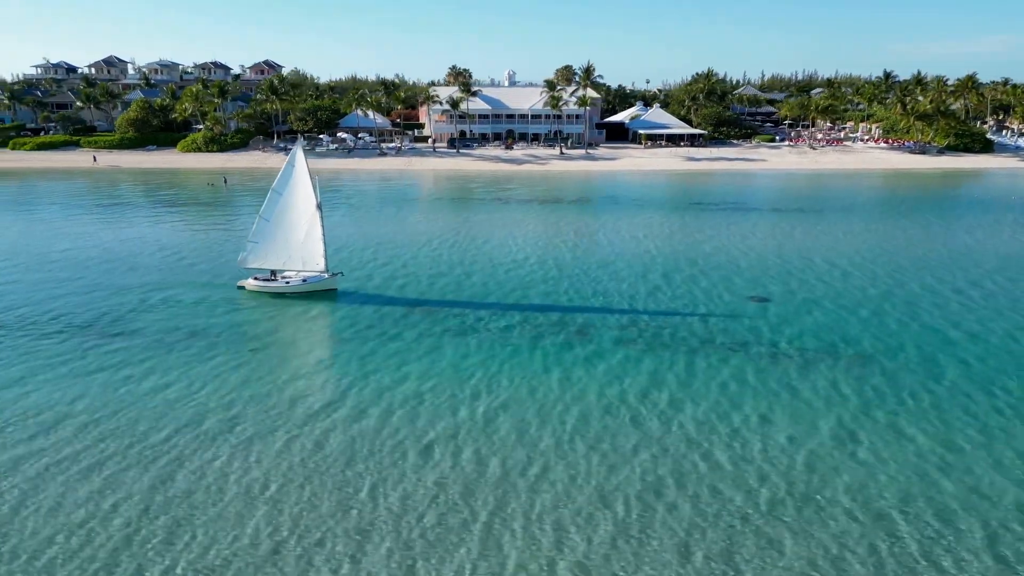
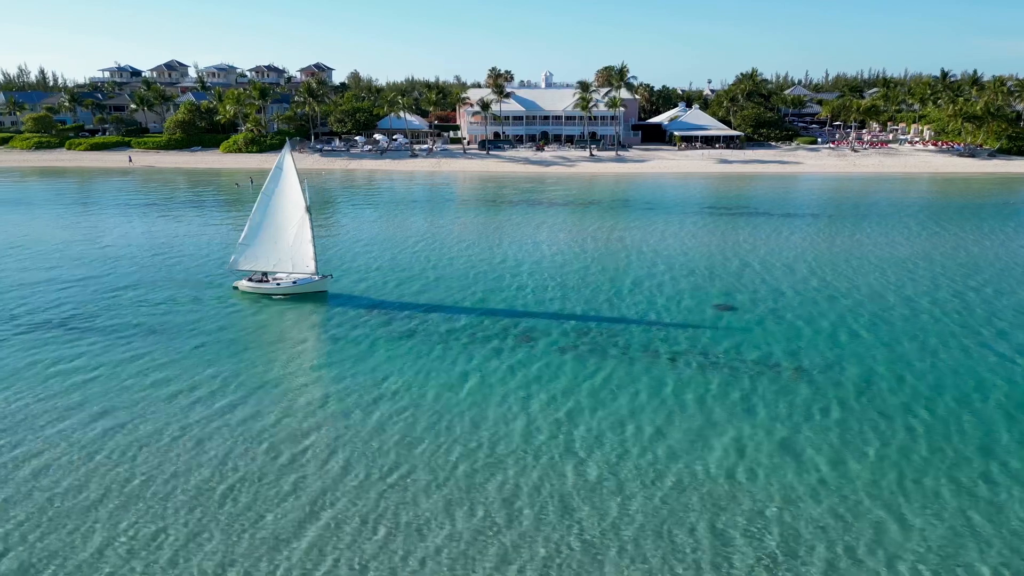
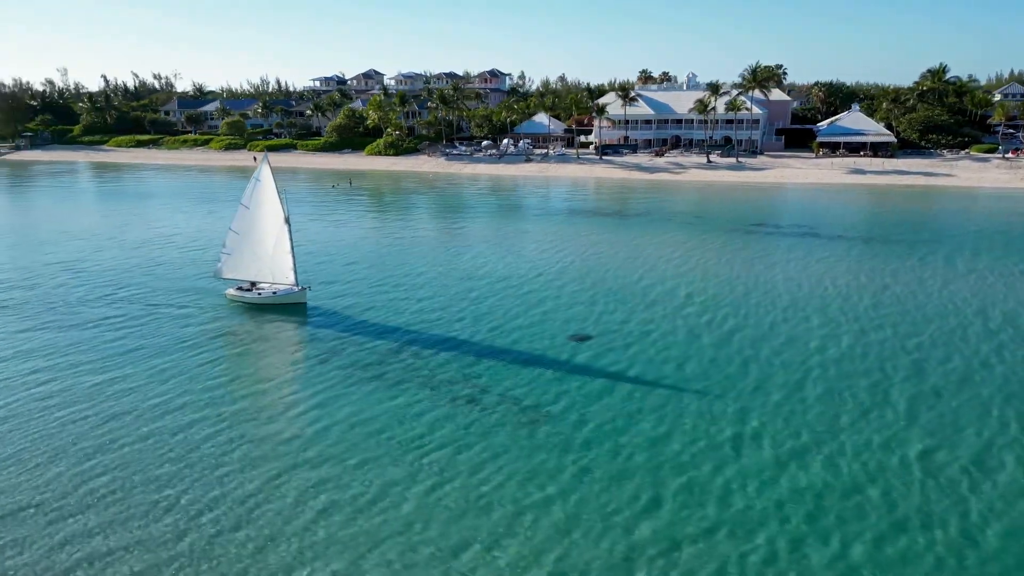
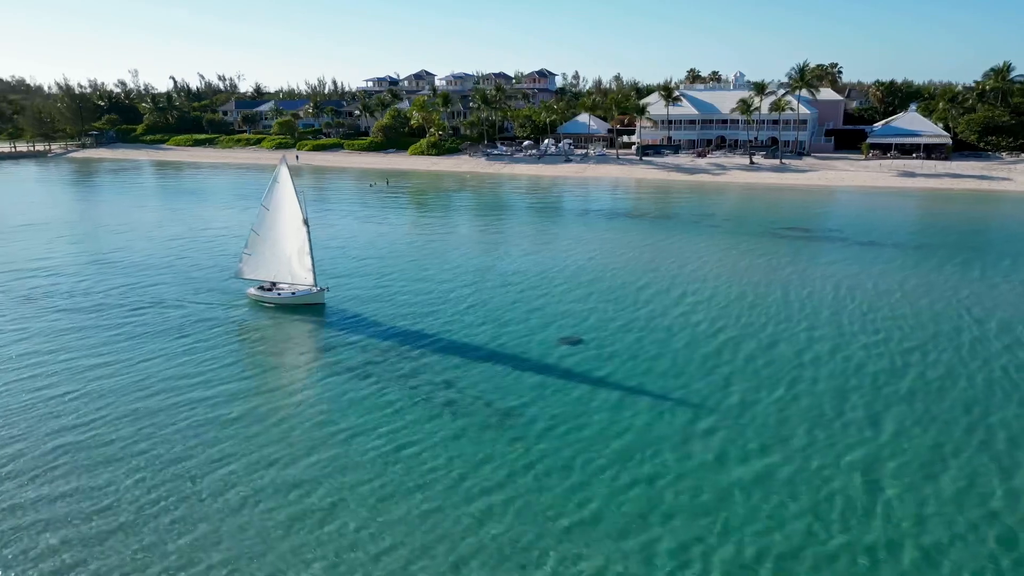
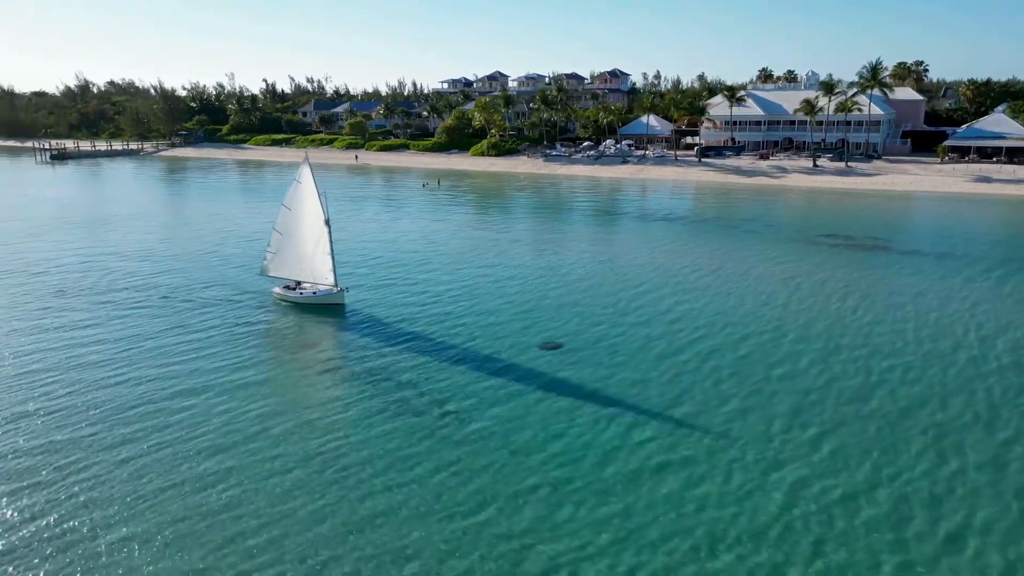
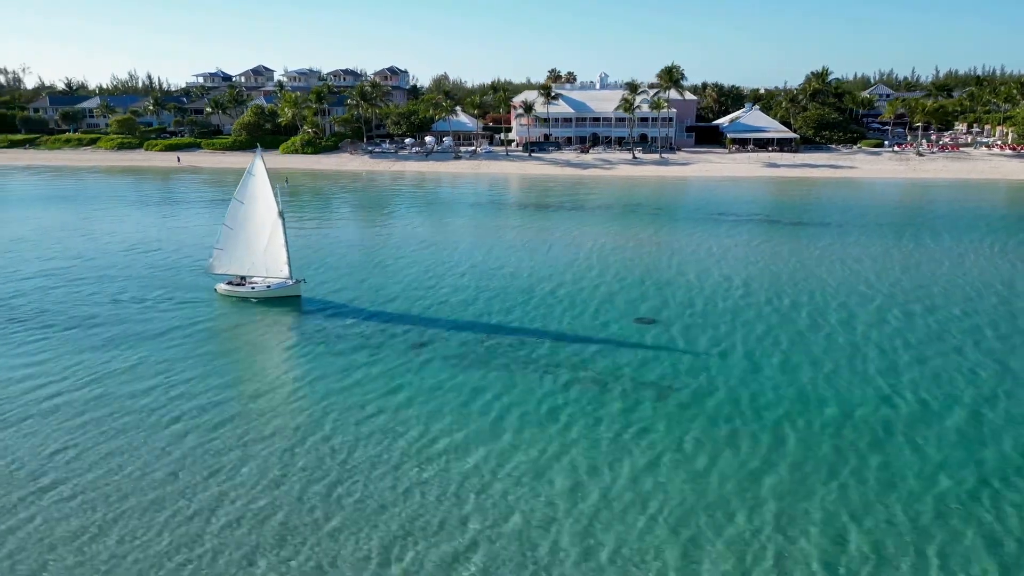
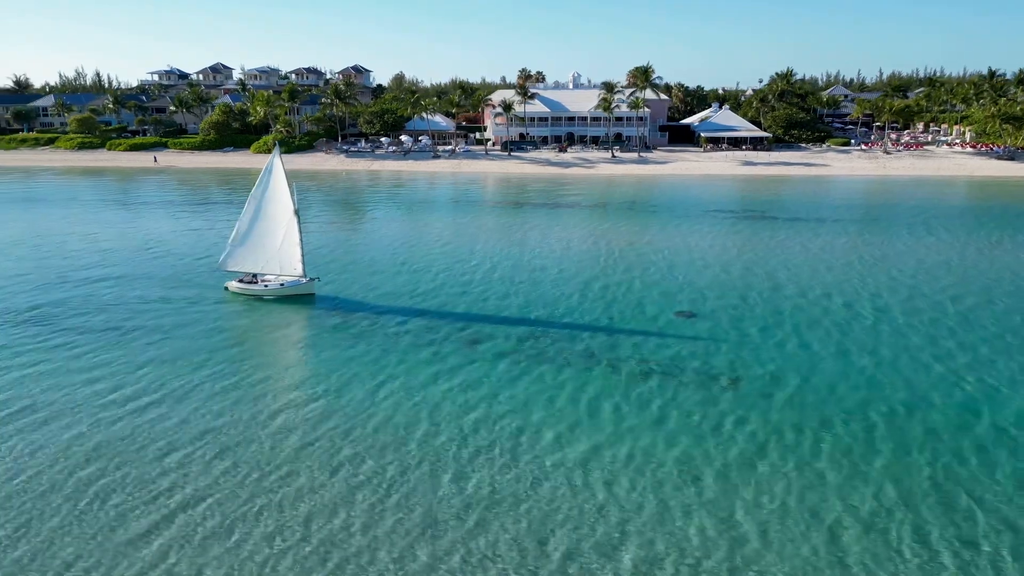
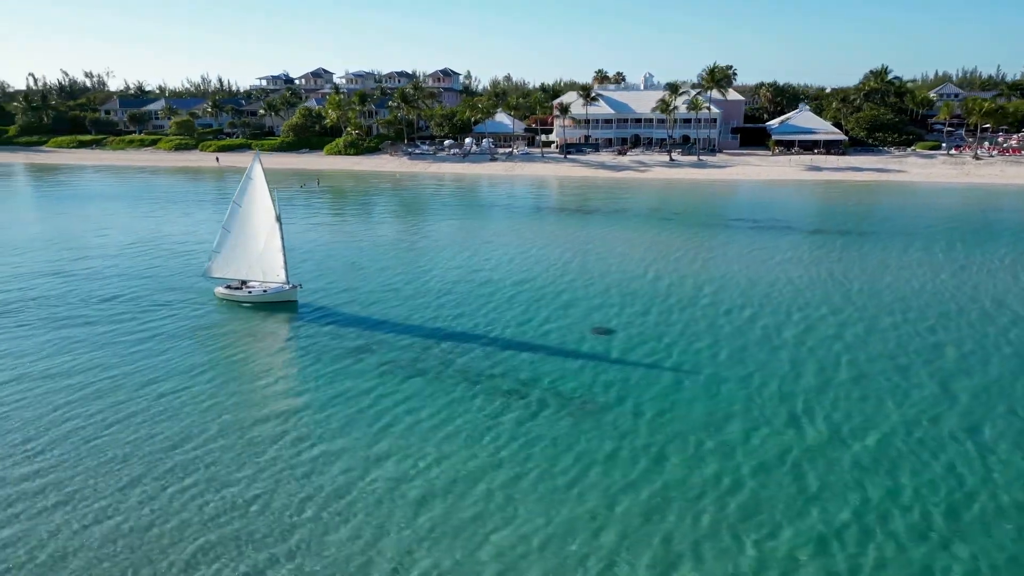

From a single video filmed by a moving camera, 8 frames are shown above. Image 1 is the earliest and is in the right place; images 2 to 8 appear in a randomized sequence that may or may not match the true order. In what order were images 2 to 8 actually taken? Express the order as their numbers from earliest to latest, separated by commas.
2, 7, 6, 8, 3, 4, 5
